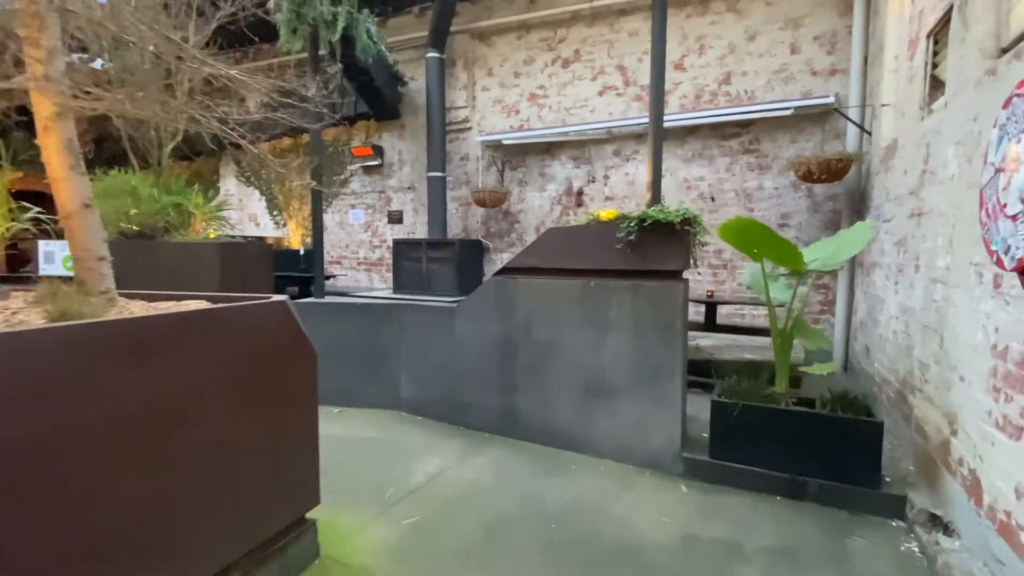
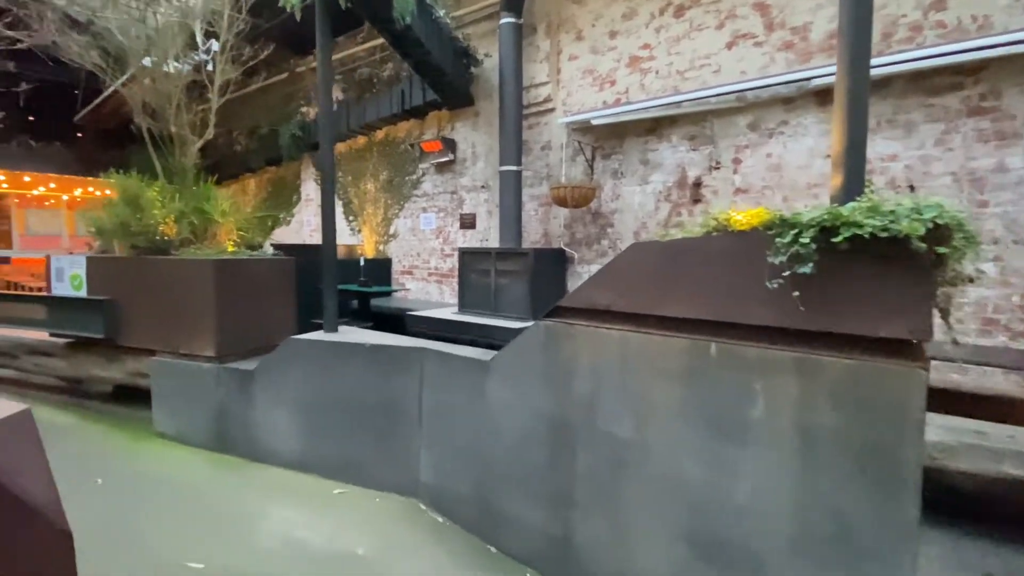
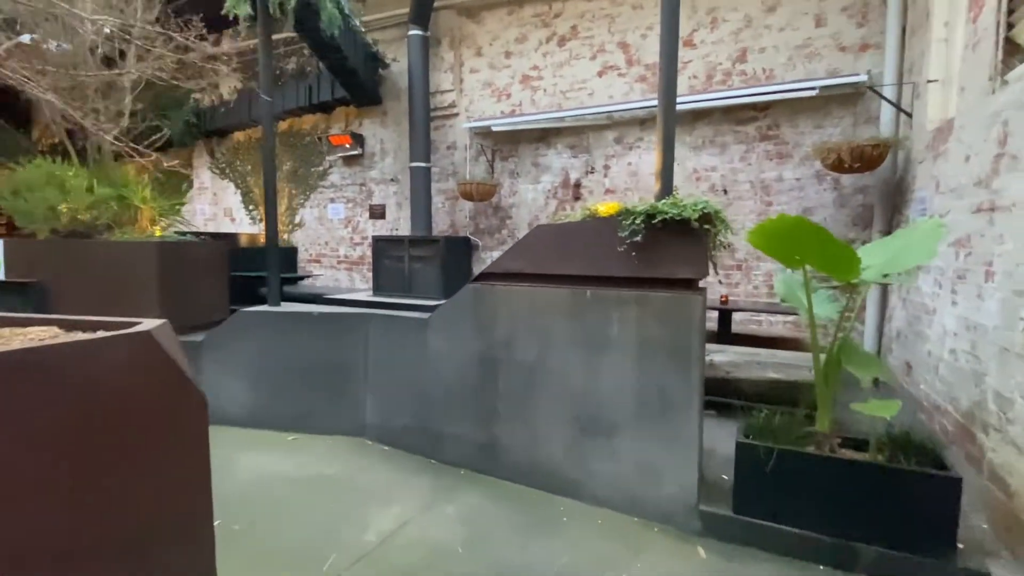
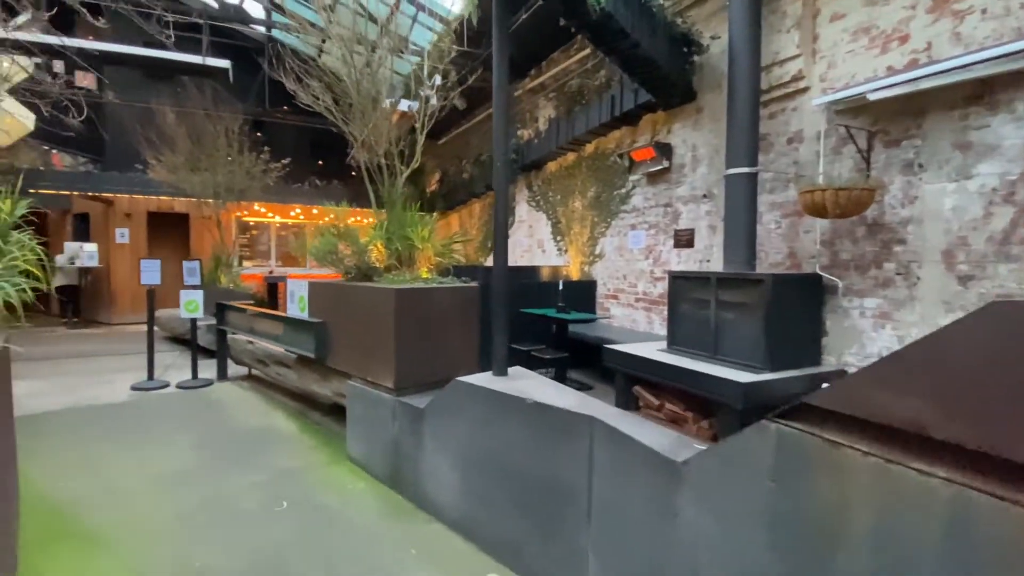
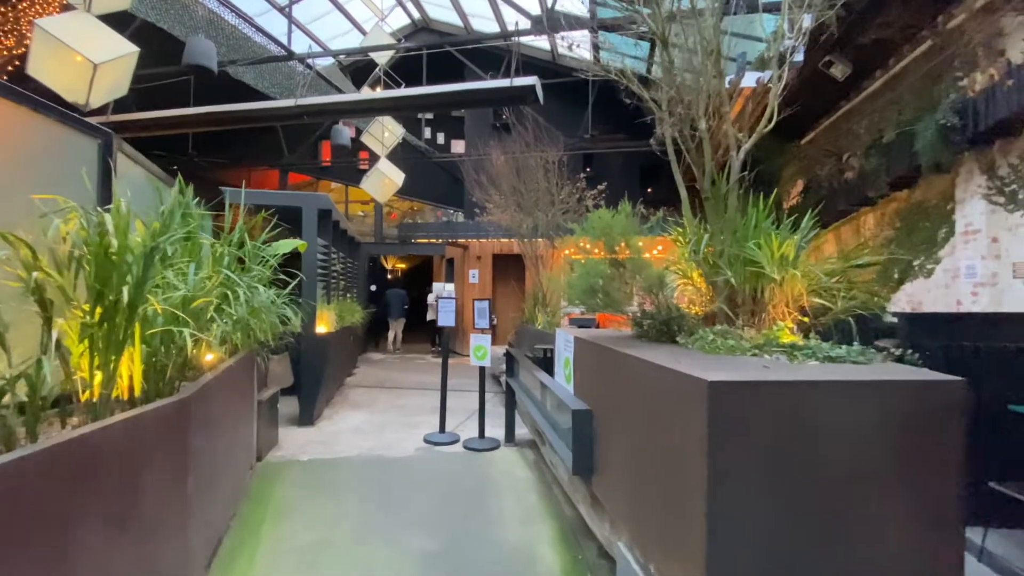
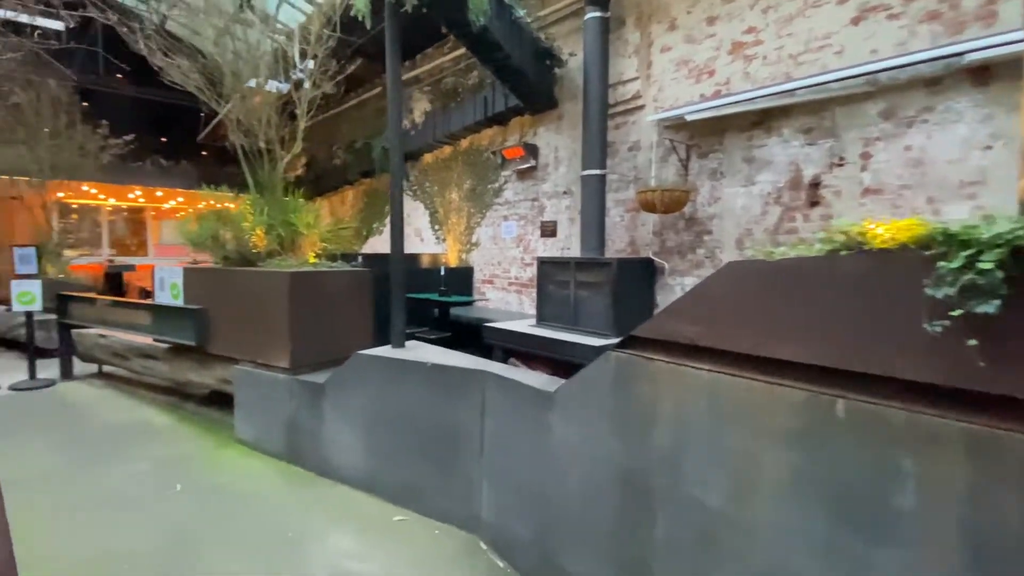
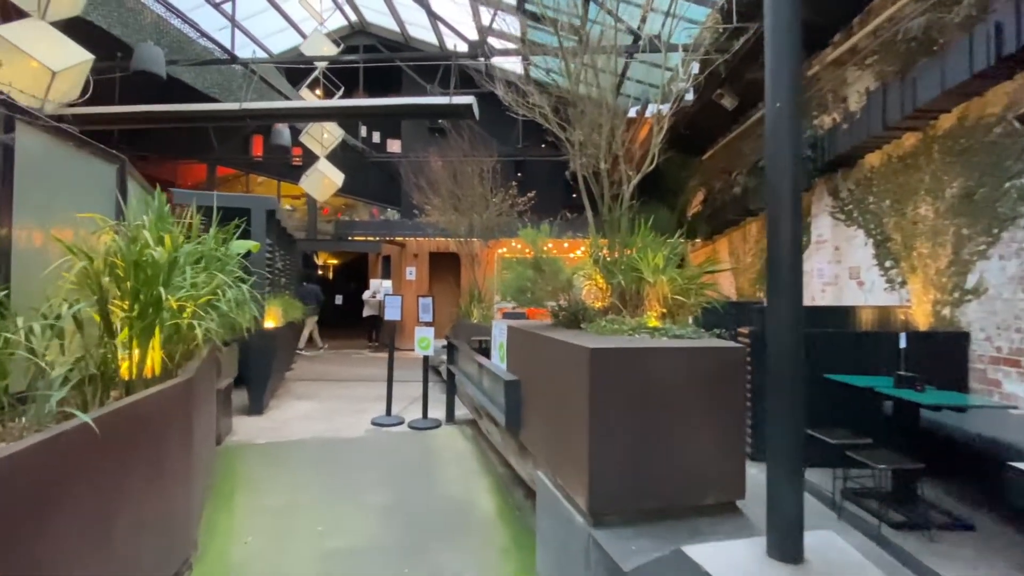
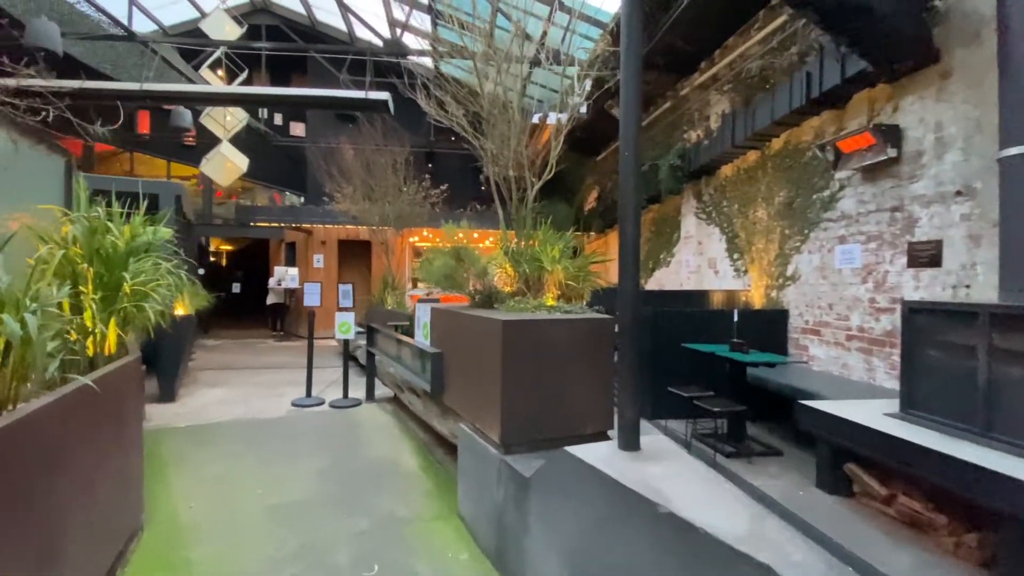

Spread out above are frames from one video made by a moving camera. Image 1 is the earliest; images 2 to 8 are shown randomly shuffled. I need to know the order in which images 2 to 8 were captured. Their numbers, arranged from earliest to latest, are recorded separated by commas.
3, 2, 6, 4, 8, 7, 5
